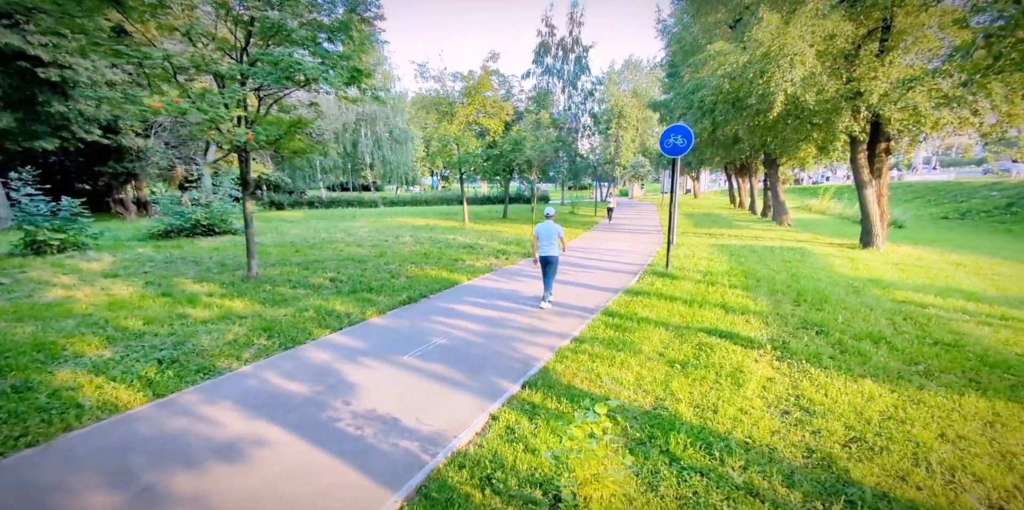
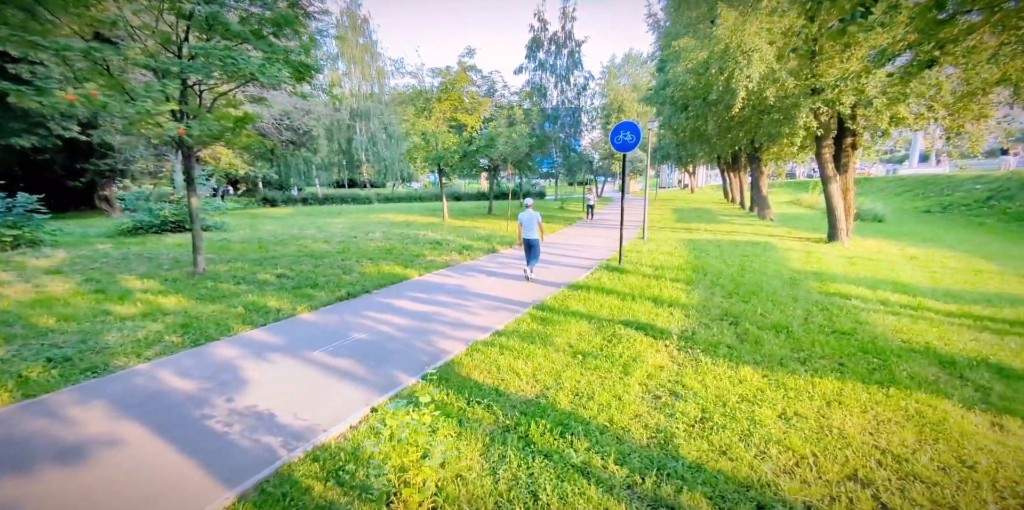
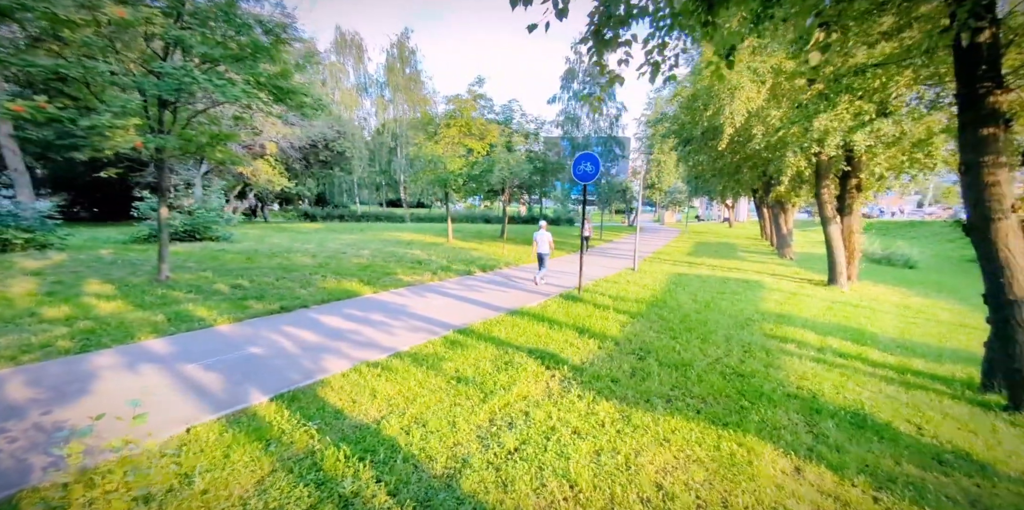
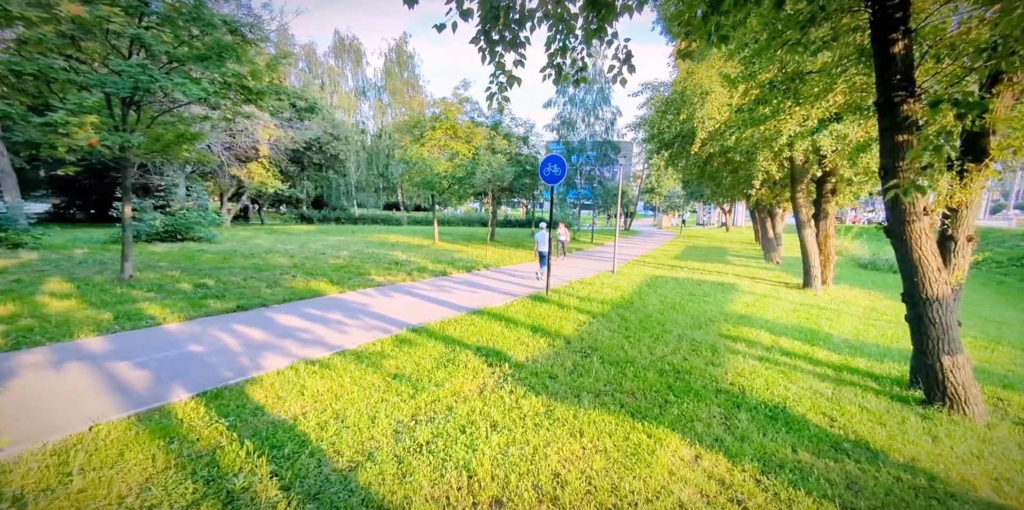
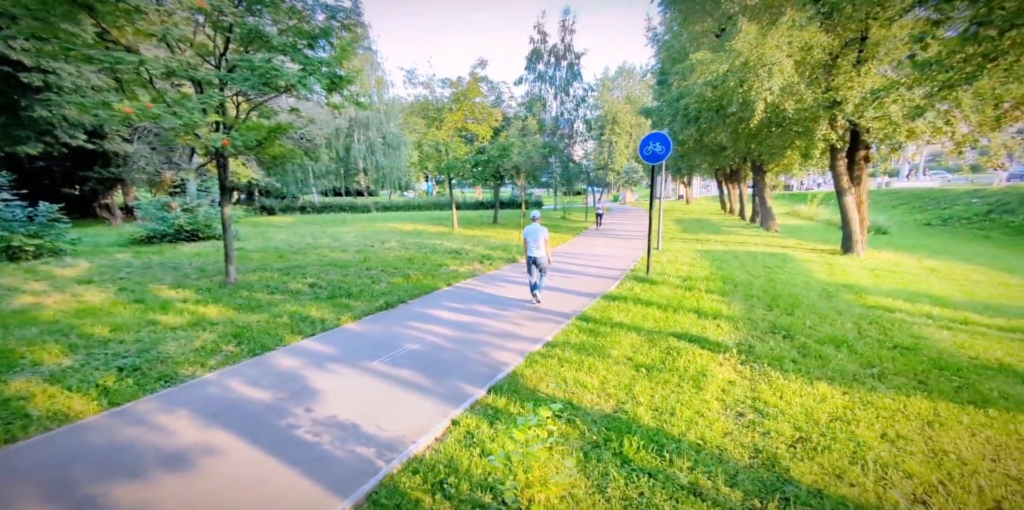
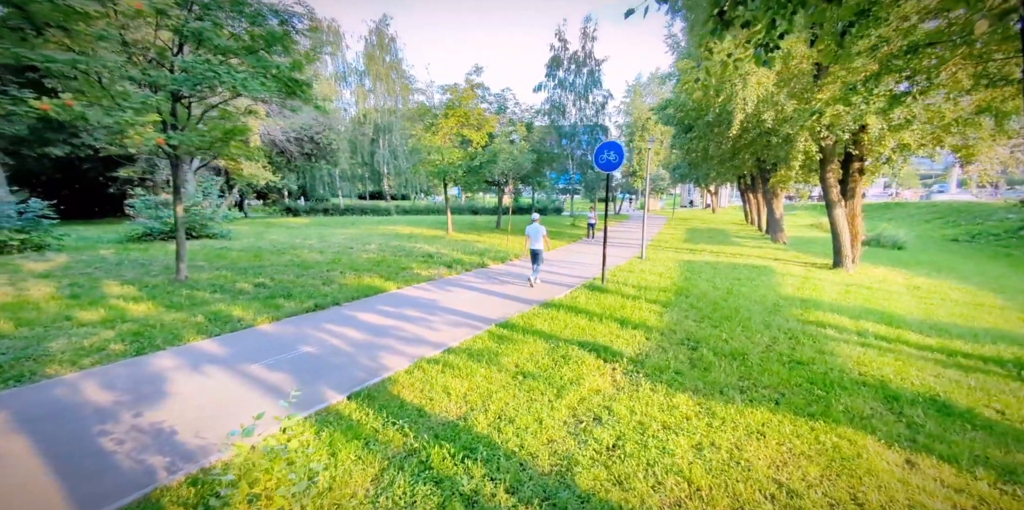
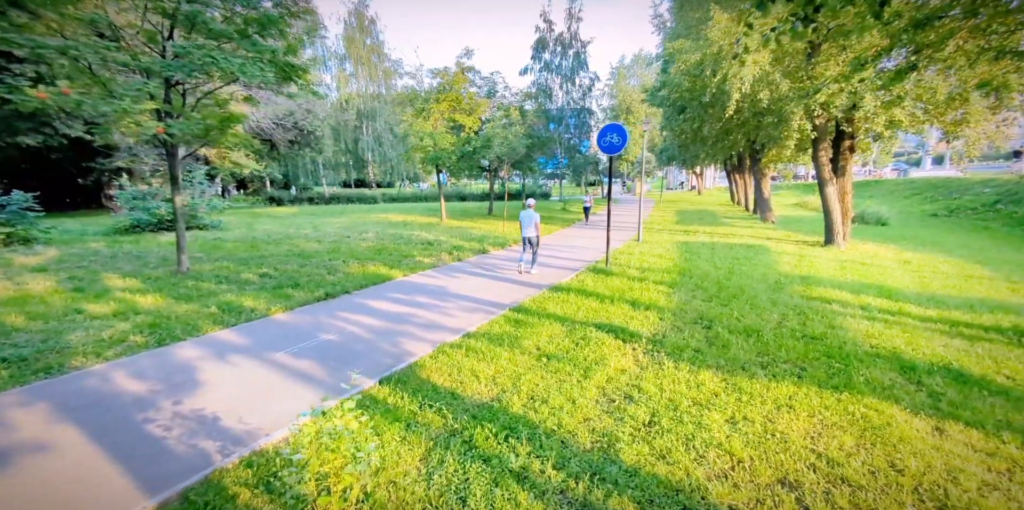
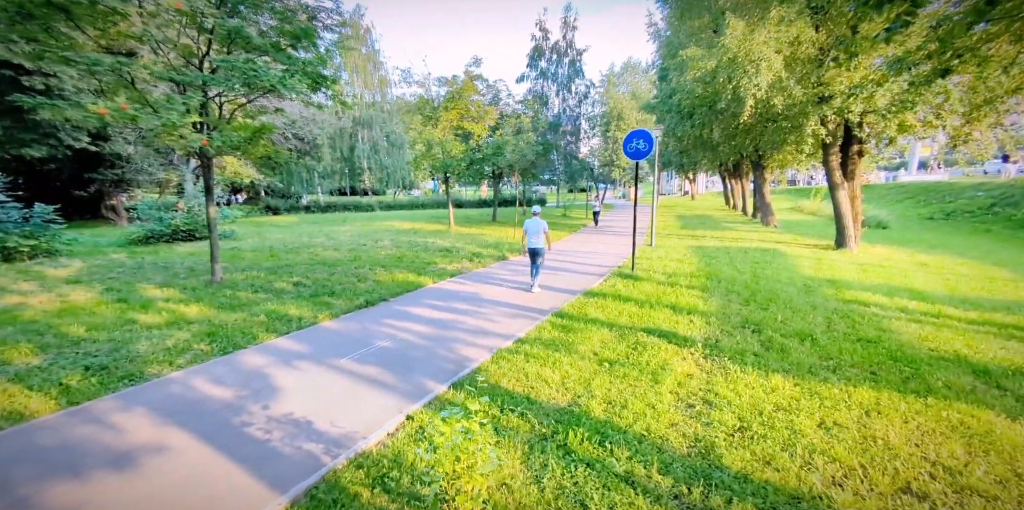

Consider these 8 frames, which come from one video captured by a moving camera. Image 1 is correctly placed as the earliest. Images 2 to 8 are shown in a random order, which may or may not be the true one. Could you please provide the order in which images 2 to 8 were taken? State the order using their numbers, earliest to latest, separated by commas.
5, 8, 2, 7, 6, 3, 4
